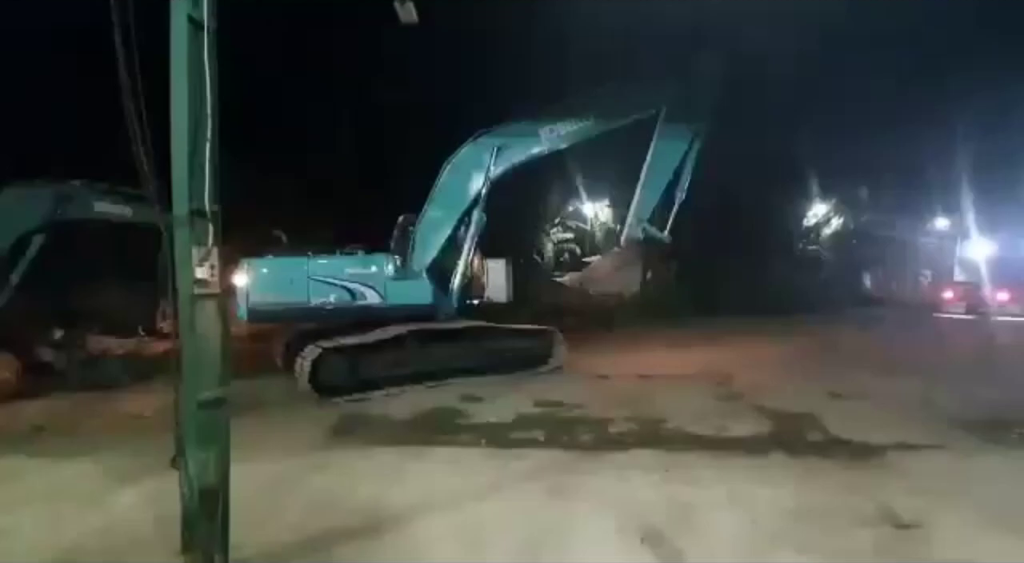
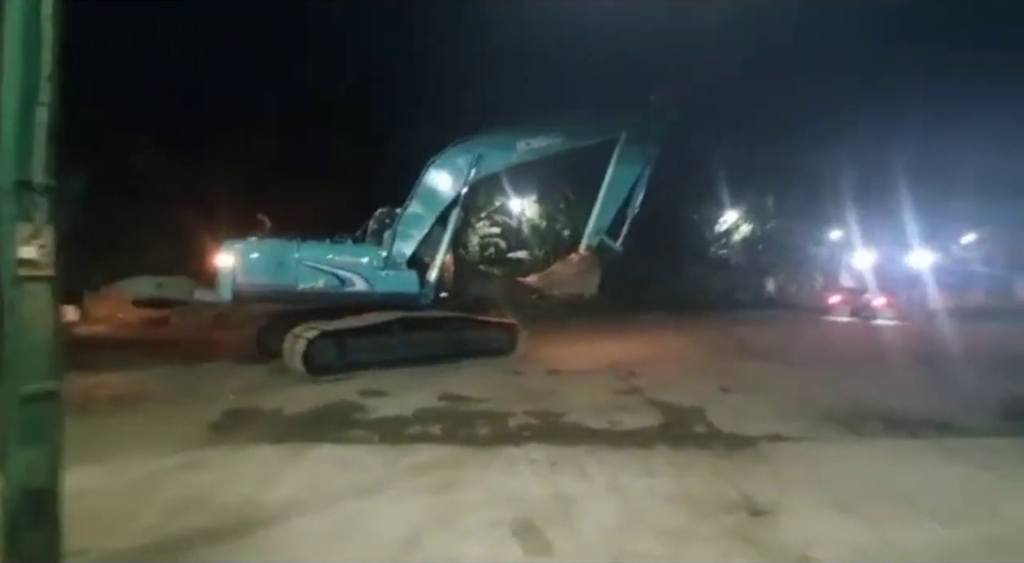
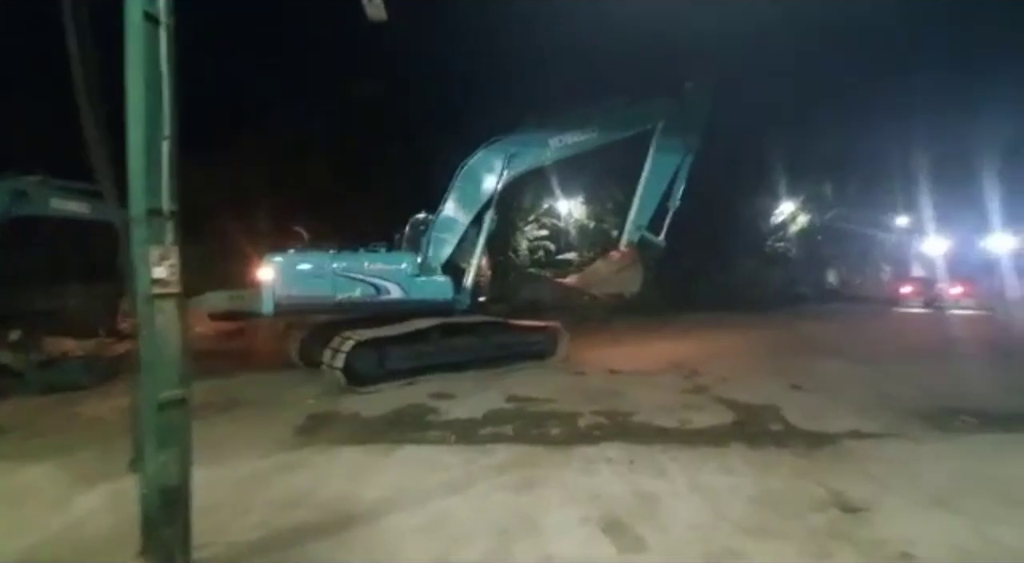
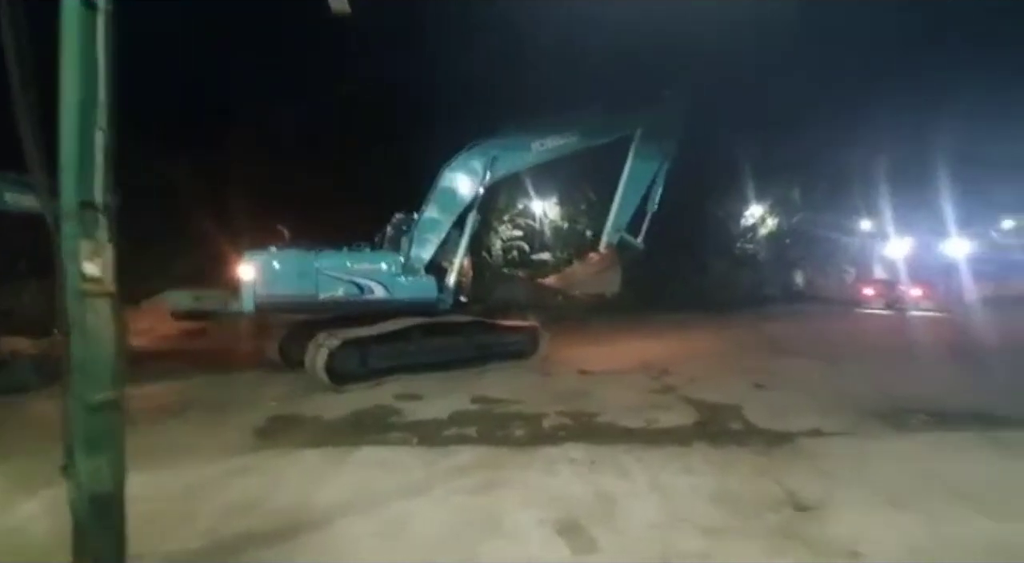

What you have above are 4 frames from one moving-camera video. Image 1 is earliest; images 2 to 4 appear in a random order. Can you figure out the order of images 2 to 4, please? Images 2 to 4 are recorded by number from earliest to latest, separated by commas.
3, 4, 2
